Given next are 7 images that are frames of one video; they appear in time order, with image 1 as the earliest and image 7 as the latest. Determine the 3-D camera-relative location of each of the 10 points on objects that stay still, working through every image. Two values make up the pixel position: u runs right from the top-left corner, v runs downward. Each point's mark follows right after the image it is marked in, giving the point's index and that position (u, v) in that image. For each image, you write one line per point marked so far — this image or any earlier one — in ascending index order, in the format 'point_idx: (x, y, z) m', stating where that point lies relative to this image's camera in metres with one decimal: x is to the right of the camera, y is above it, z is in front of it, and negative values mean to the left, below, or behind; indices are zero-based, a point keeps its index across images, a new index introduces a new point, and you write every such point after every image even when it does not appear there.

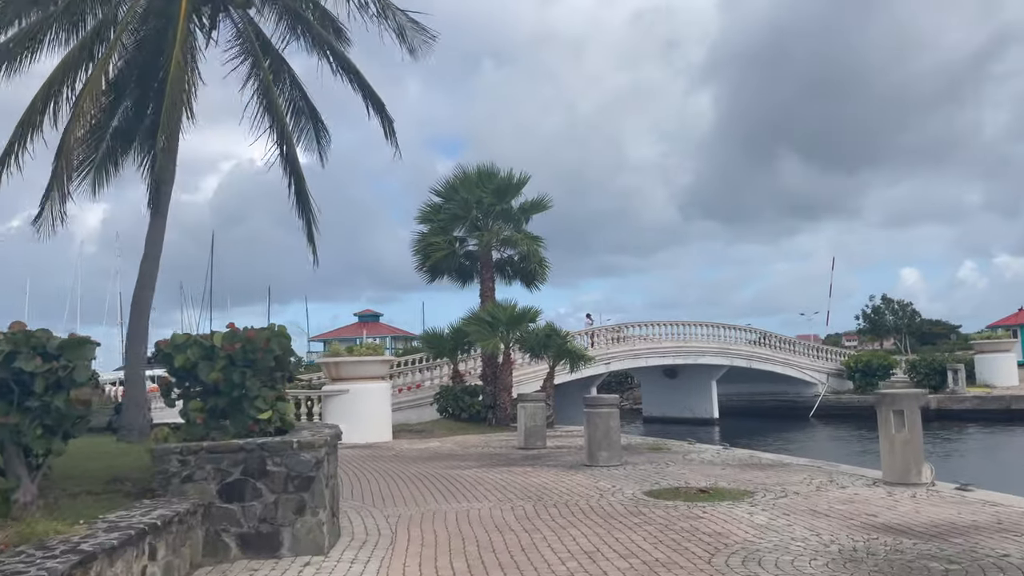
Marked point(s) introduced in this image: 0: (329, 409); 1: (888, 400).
0: (-4.5, -3.0, +19.5) m
1: (+4.9, -1.5, +10.4) m
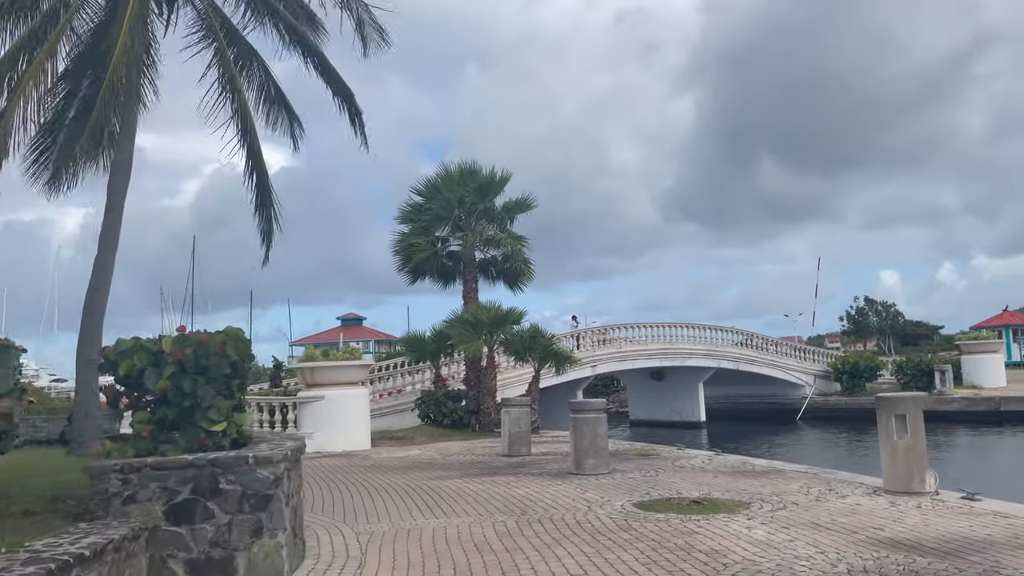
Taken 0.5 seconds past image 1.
0: (-4.9, -3.0, +18.8) m
1: (+4.6, -1.4, +9.9) m
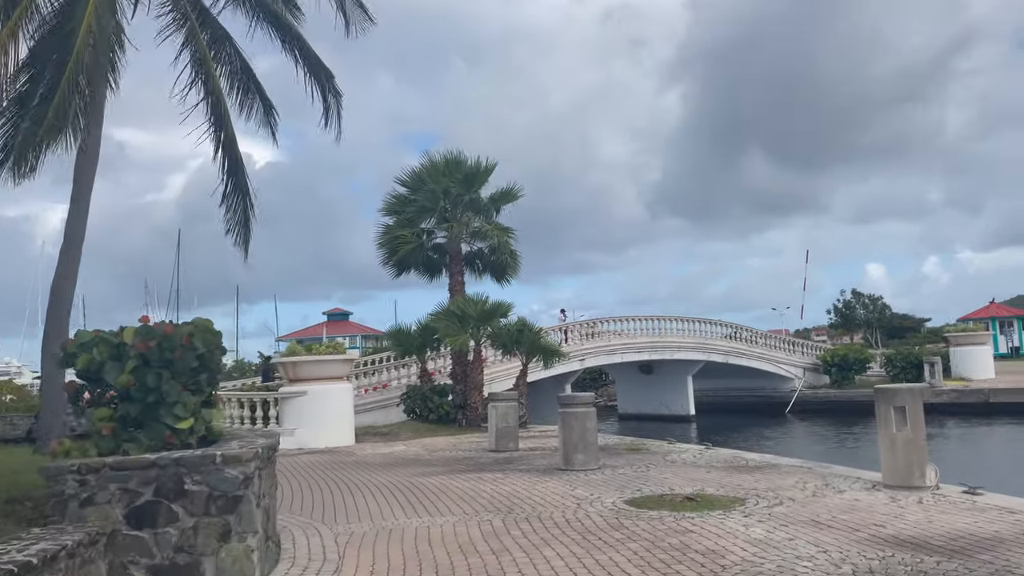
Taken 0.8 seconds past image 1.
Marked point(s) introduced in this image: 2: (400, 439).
0: (-5.2, -2.8, +18.3) m
1: (+4.5, -1.3, +9.5) m
2: (-2.7, -3.7, +19.6) m
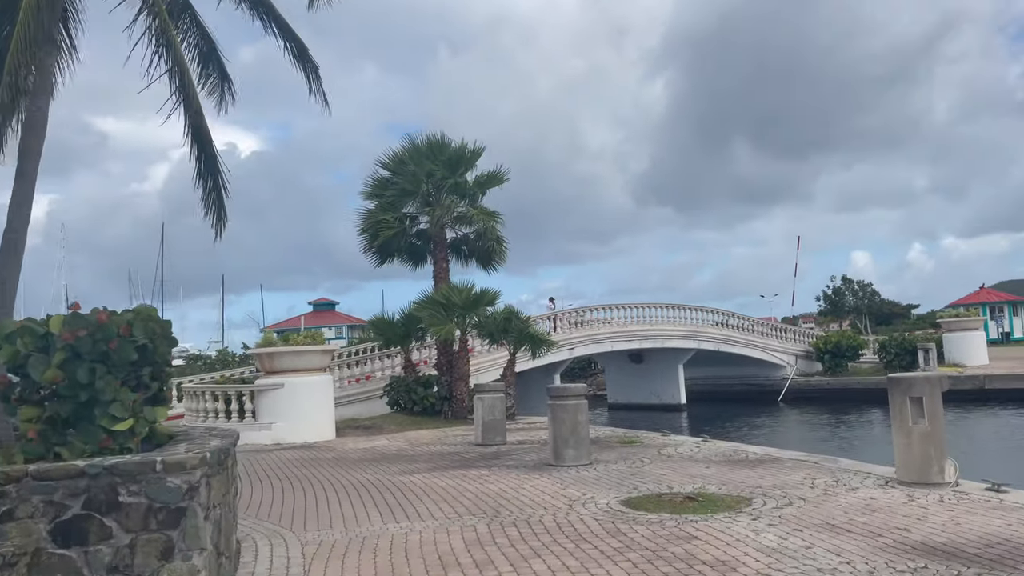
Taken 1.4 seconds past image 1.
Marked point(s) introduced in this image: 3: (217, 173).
0: (-5.5, -2.6, +17.5) m
1: (+4.3, -1.1, +8.8) m
2: (-3.0, -3.4, +18.8) m
3: (-4.5, +1.7, +12.0) m
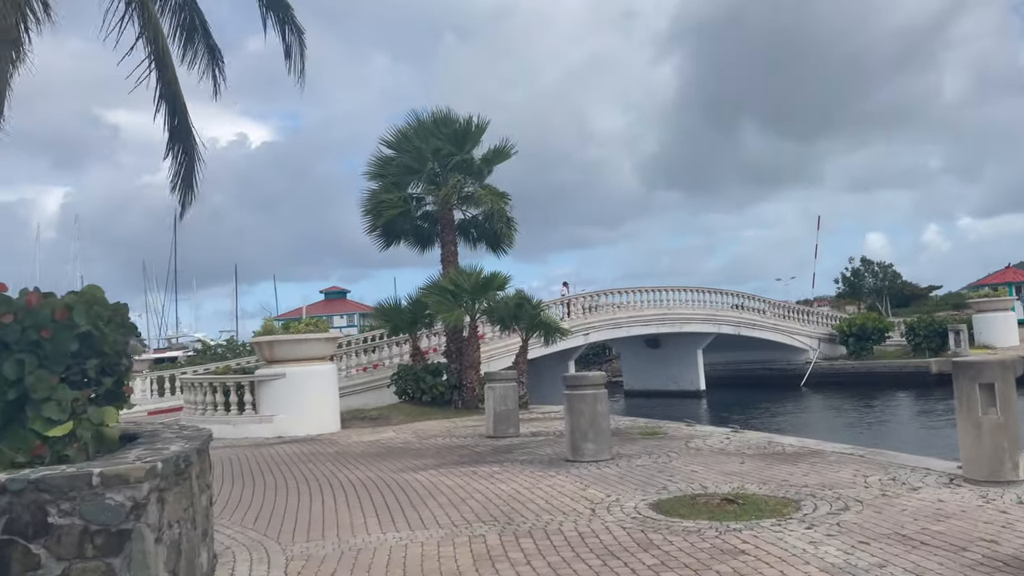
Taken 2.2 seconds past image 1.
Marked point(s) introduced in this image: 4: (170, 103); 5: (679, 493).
0: (-5.2, -2.3, +16.6) m
1: (+4.5, -0.8, +7.8) m
2: (-2.7, -3.0, +17.9) m
3: (-4.4, +2.0, +11.1) m
4: (-4.6, +2.5, +10.8) m
5: (+1.7, -2.1, +8.2) m
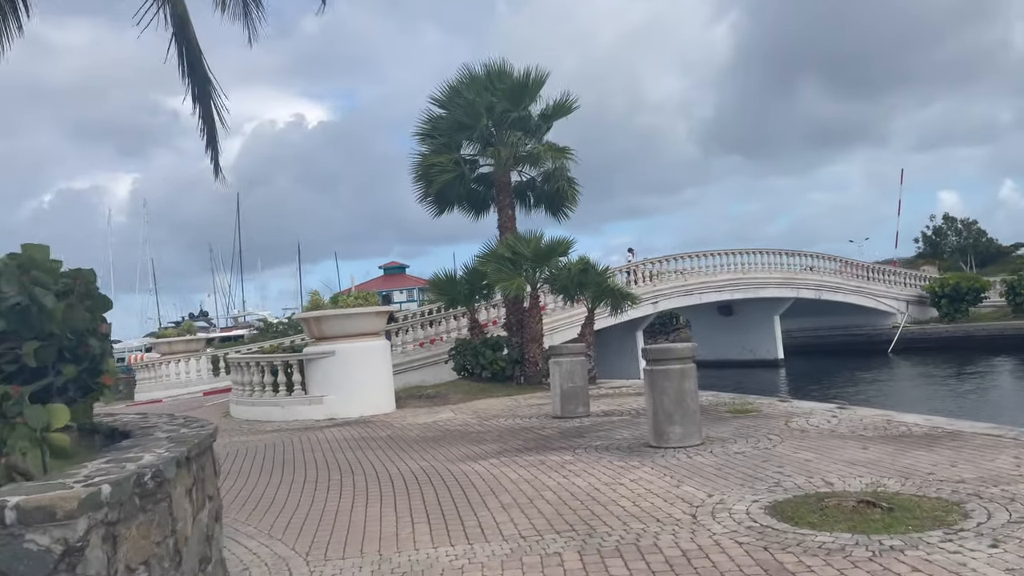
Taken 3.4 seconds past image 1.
0: (-3.9, -1.7, +15.5) m
1: (+5.0, -0.3, +6.0) m
2: (-1.3, -2.4, +16.6) m
3: (-3.6, +2.3, +9.8) m
4: (-3.8, +2.9, +9.6) m
5: (+2.4, -1.7, +6.6) m
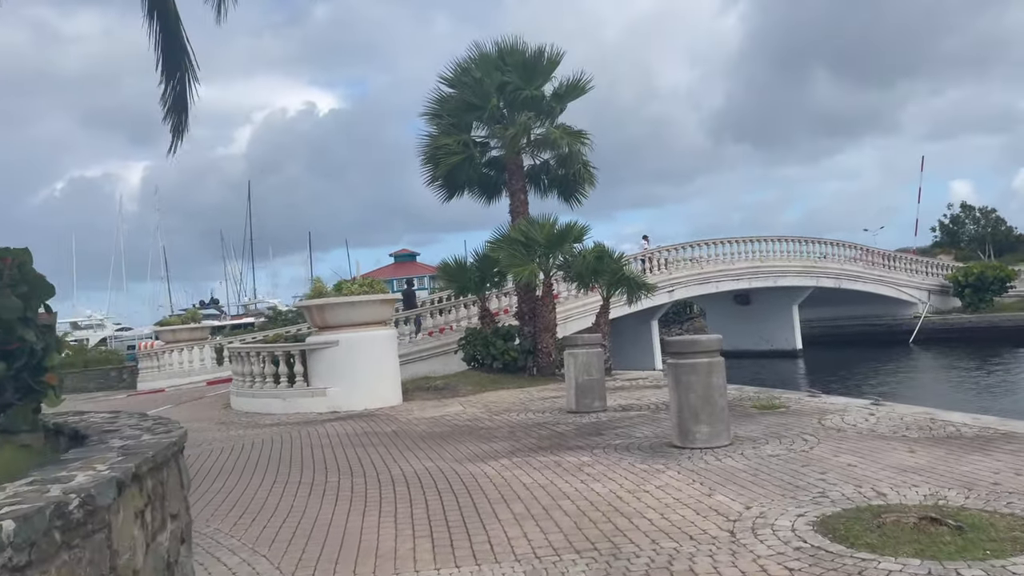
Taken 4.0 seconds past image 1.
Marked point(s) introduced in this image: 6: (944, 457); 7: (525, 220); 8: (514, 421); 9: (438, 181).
0: (-3.7, -1.5, +14.8) m
1: (+5.1, -0.2, +5.1) m
2: (-1.1, -2.1, +15.9) m
3: (-3.5, +2.5, +9.1) m
4: (-3.7, +3.0, +8.8) m
5: (+2.5, -1.6, +5.9) m
6: (+3.8, -1.5, +7.1) m
7: (+0.3, +1.5, +17.7) m
8: (0.0, -2.0, +11.7) m
9: (-1.7, +2.5, +18.6) m
